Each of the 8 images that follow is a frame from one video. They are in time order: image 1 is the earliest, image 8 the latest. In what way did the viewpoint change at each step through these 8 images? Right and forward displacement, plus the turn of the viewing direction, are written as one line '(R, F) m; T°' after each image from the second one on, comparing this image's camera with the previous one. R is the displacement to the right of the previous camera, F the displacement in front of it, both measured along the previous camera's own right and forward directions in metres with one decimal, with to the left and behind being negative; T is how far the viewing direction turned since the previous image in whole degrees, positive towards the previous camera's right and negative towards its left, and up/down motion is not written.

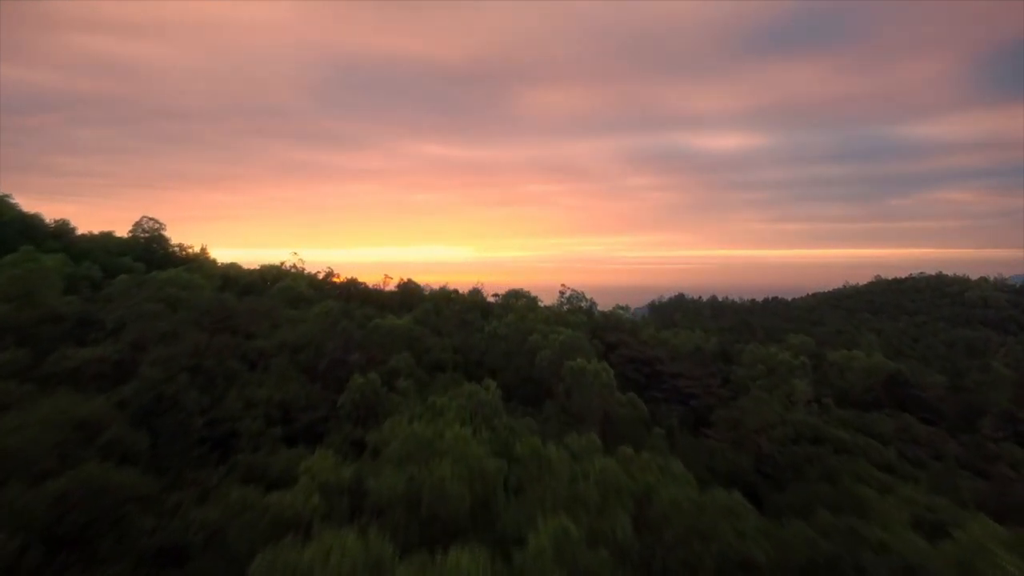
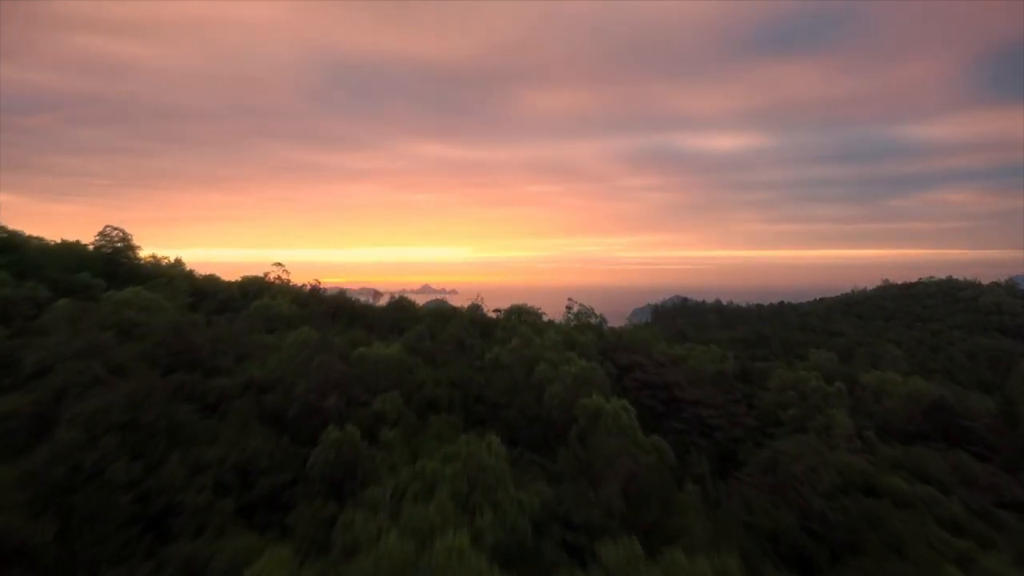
(-0.1, +1.4) m; 0°
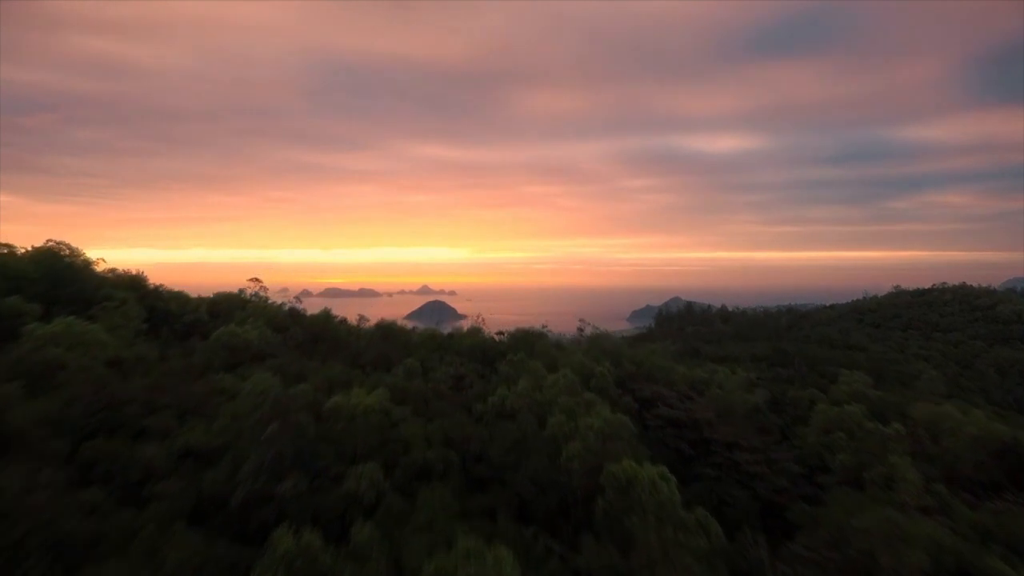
(-0.1, +1.8) m; 0°
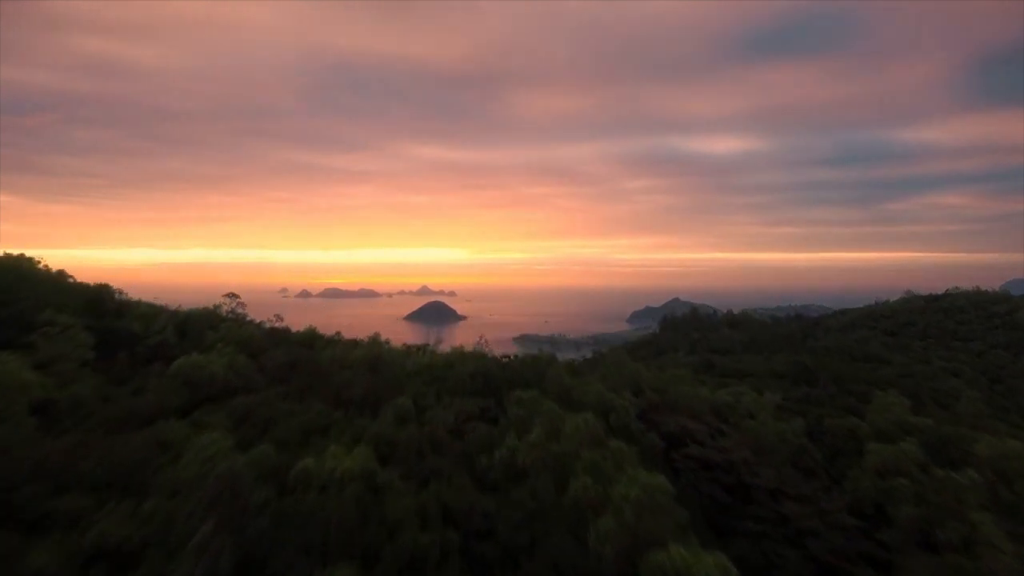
(-0.2, +1.6) m; 0°
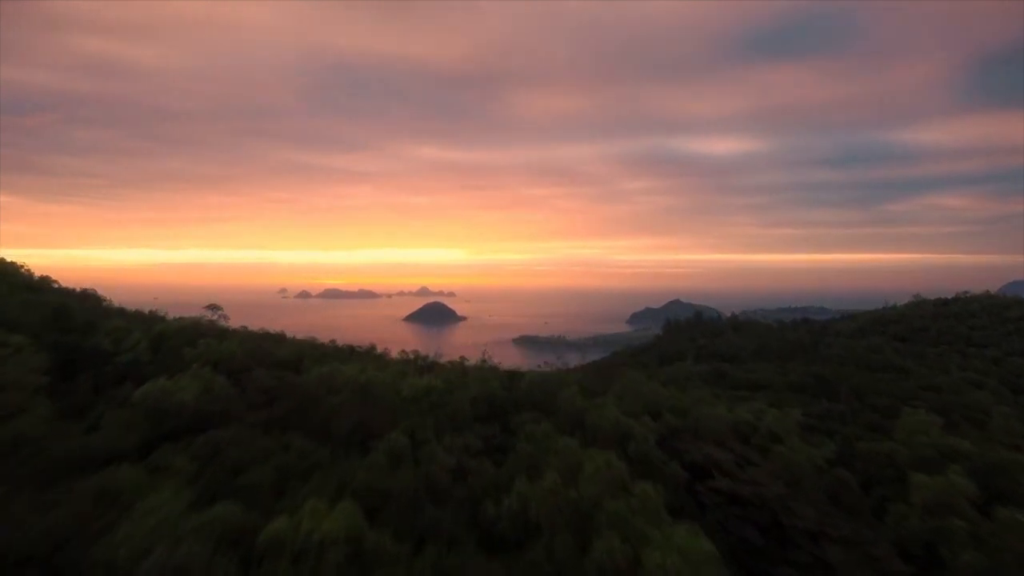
(-0.1, +1.1) m; 0°
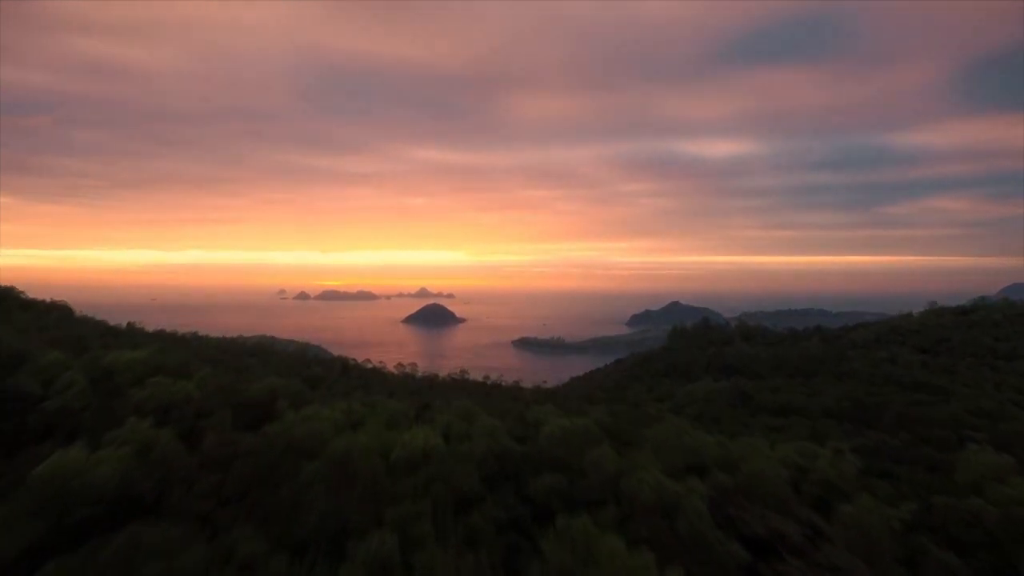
(-0.3, +2.0) m; 0°
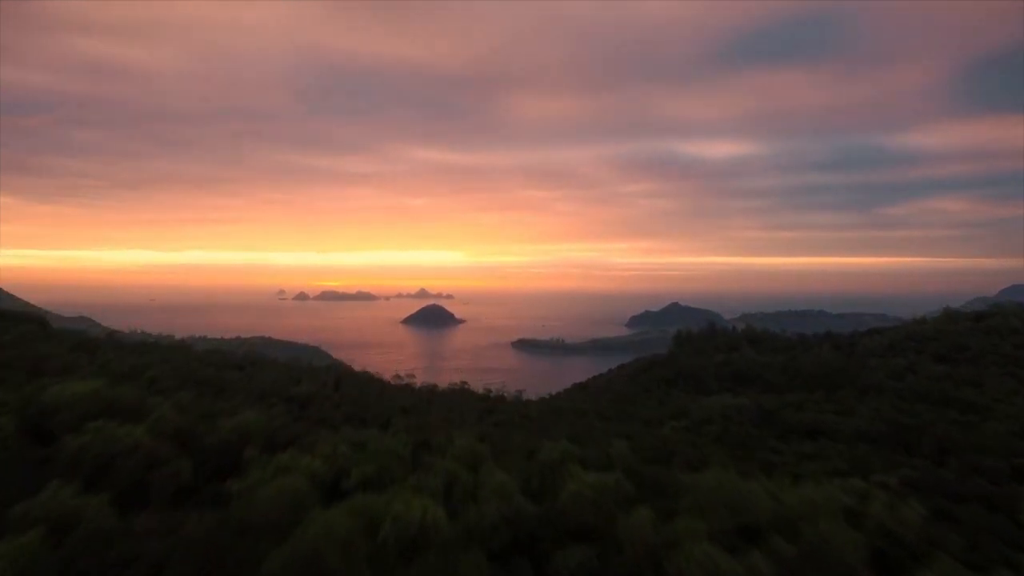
(-0.2, +1.6) m; 0°
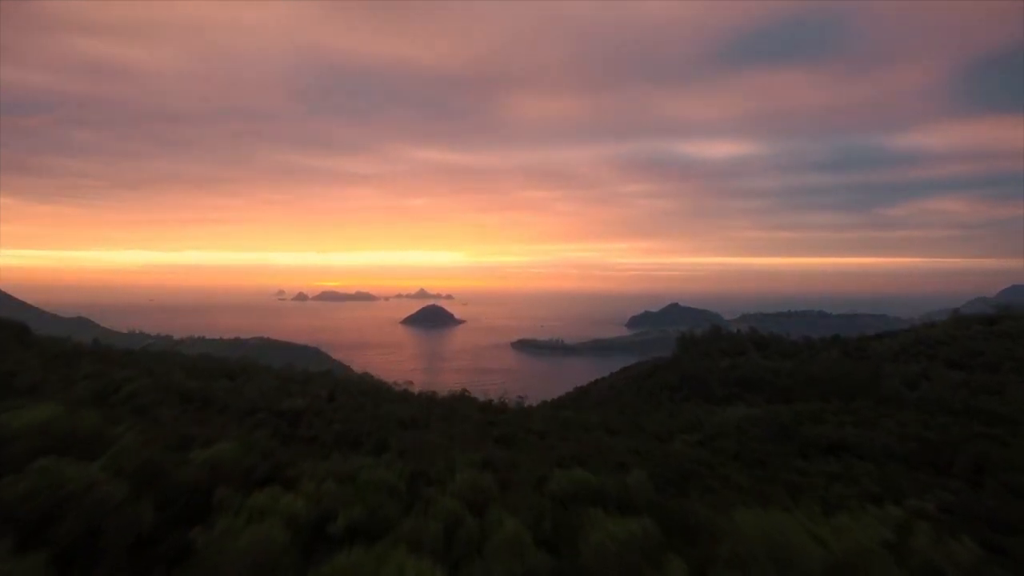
(-0.1, +1.0) m; 0°
